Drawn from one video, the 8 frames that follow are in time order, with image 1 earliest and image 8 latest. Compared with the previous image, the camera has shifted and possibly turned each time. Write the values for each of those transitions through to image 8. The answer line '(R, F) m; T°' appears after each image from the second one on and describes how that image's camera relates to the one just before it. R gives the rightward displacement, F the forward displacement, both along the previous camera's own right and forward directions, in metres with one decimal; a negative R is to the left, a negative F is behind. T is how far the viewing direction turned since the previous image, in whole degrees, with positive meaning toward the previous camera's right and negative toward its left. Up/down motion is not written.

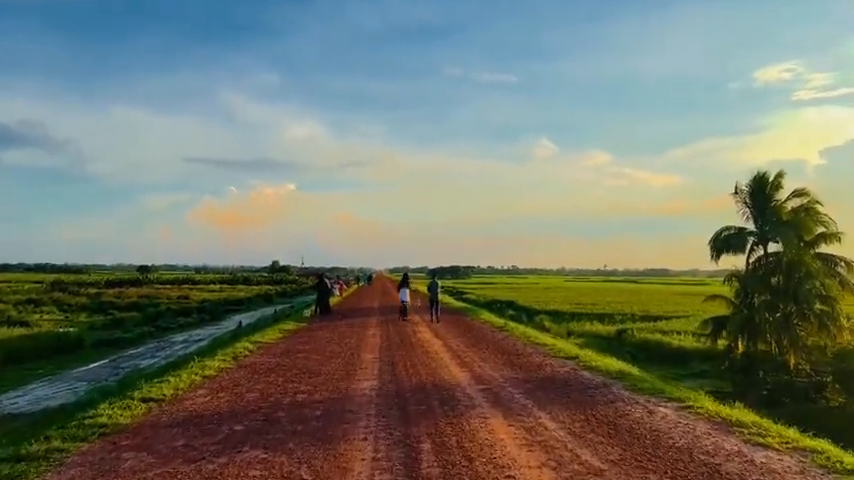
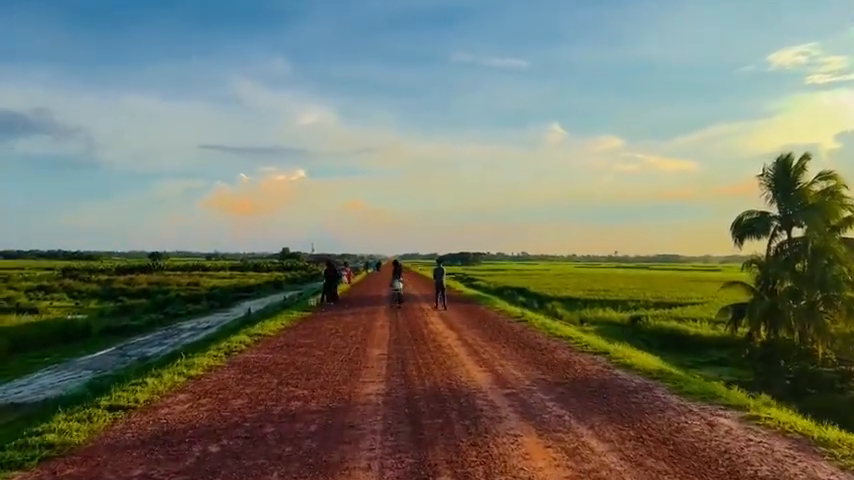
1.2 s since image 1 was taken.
(0.0, +0.5) m; -1°
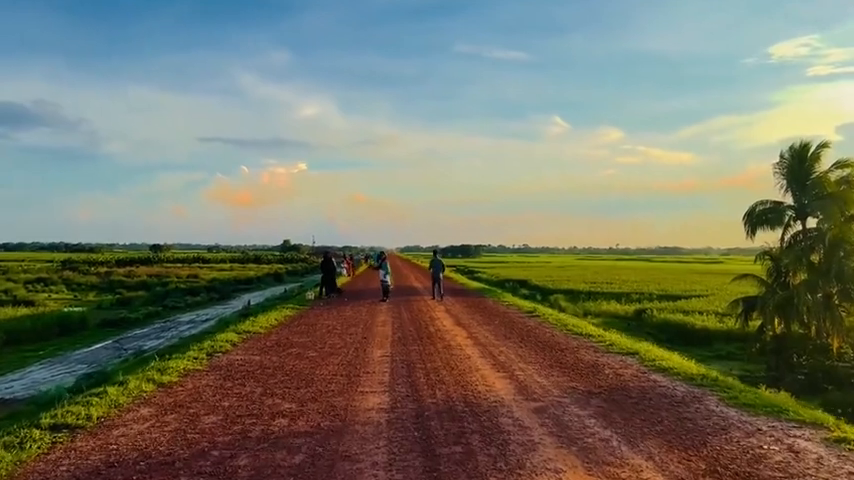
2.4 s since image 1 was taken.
(0.0, +0.5) m; 0°
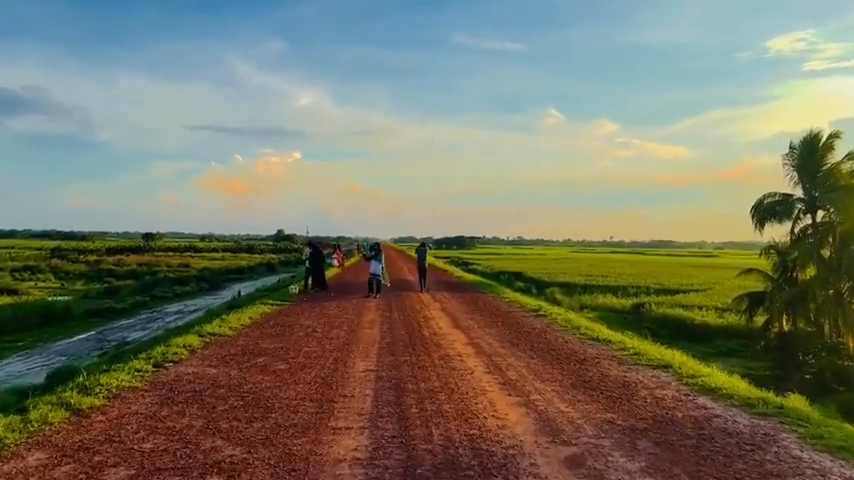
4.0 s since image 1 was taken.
(0.0, +0.7) m; 0°
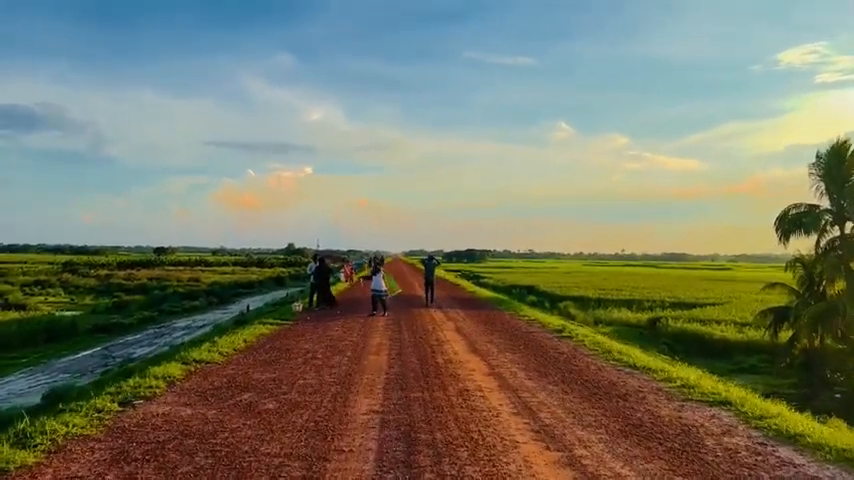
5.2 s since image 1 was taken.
(0.0, +0.5) m; -1°
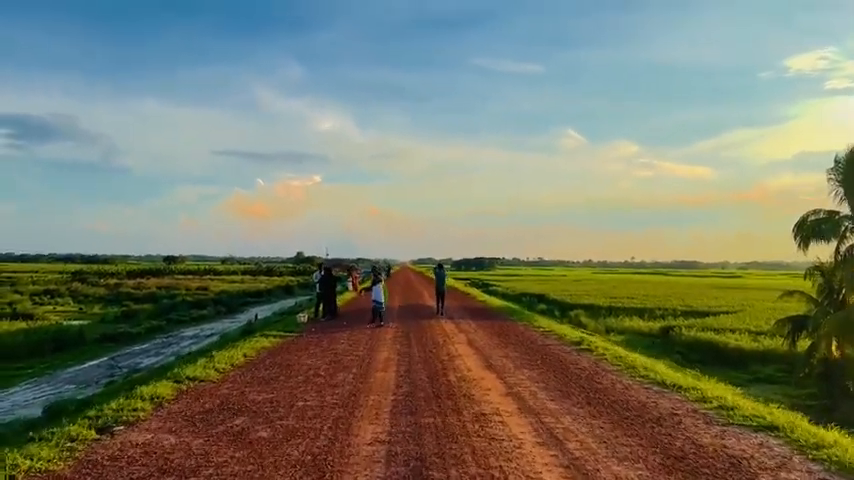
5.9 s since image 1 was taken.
(0.0, +0.3) m; -1°
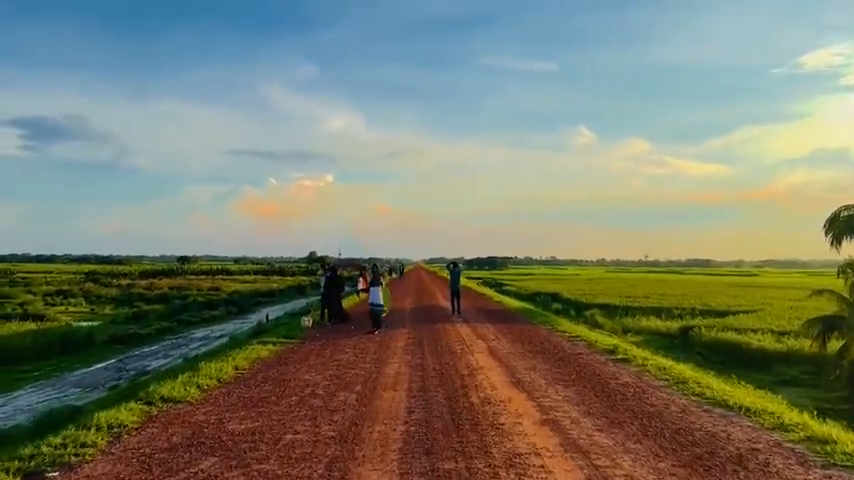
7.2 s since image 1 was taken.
(0.0, +0.6) m; -1°
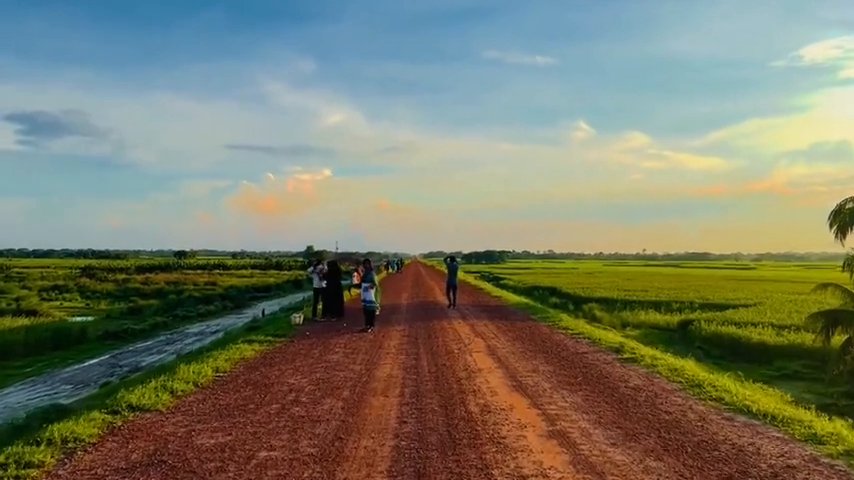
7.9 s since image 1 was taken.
(0.0, +0.3) m; 0°
